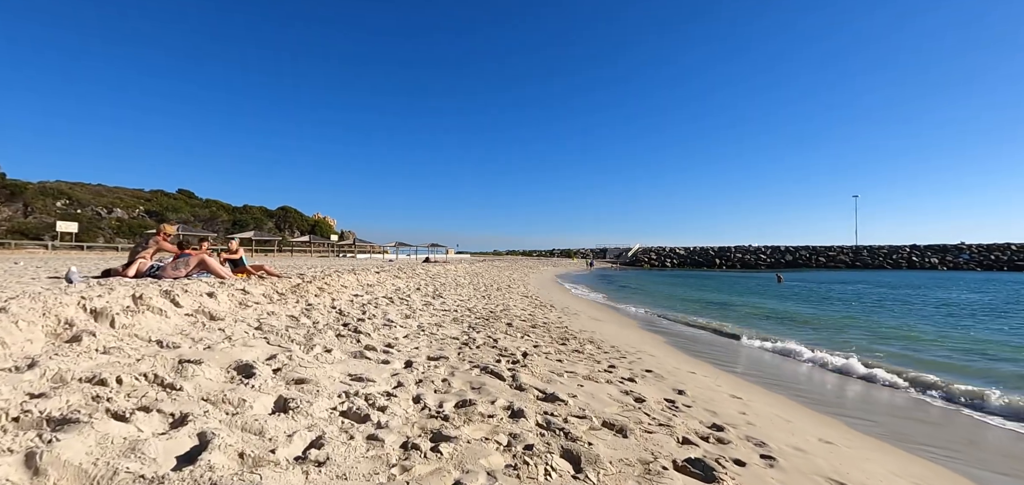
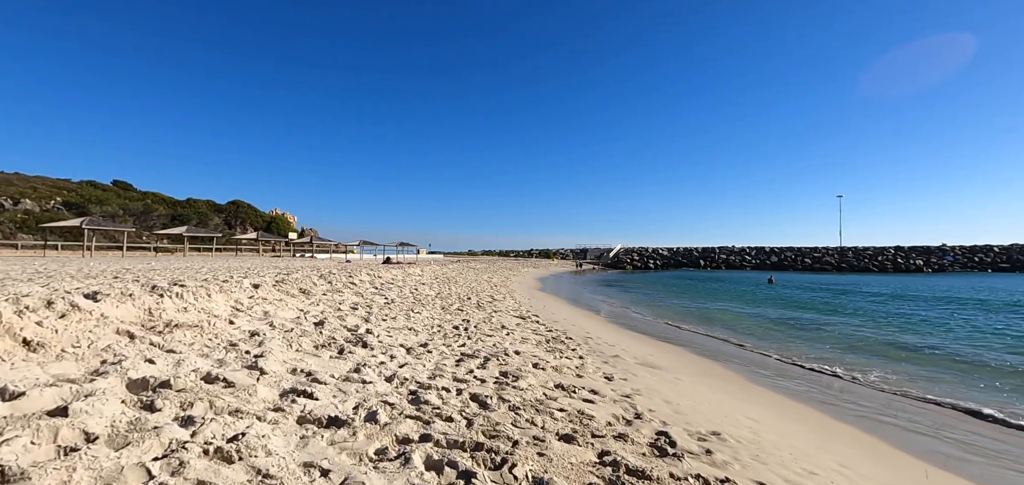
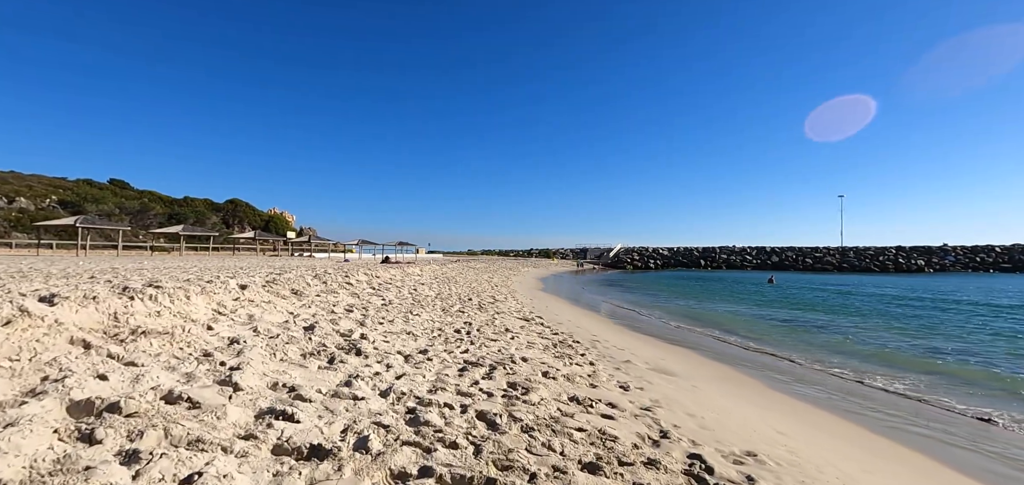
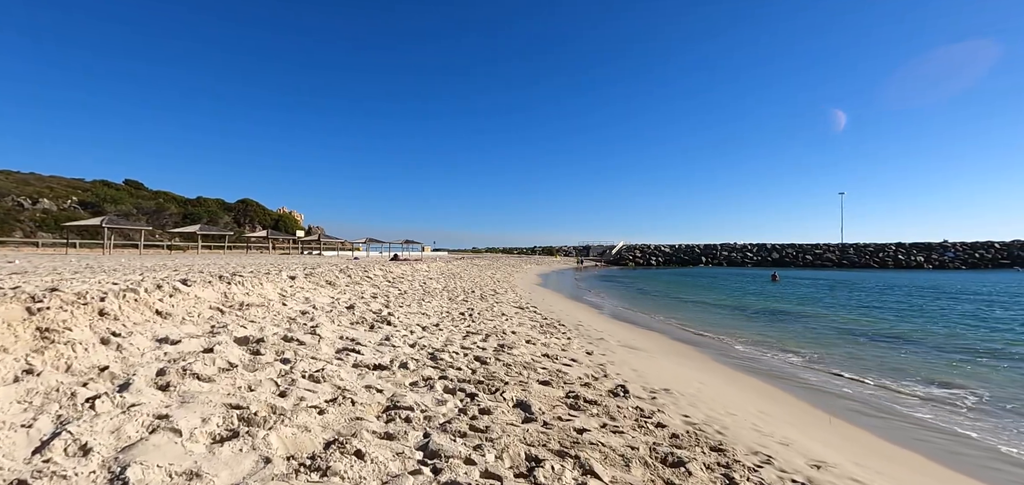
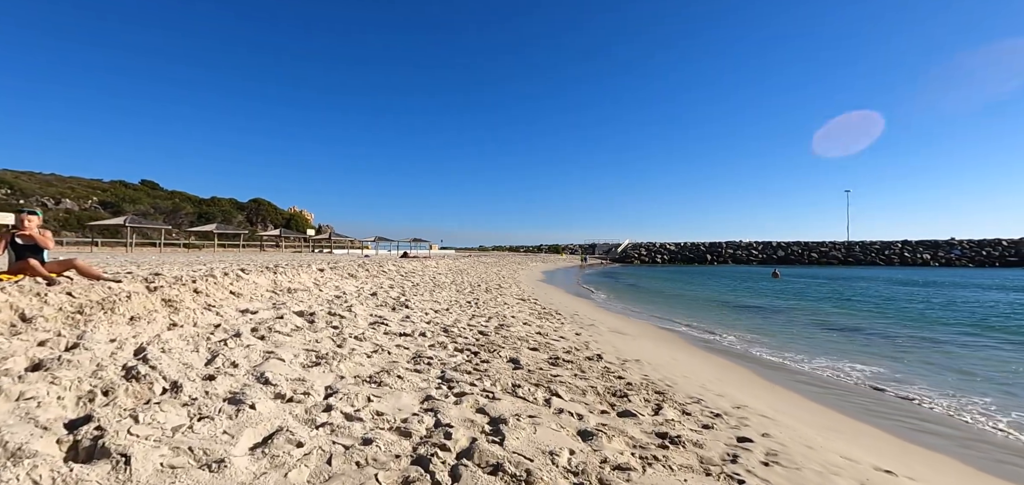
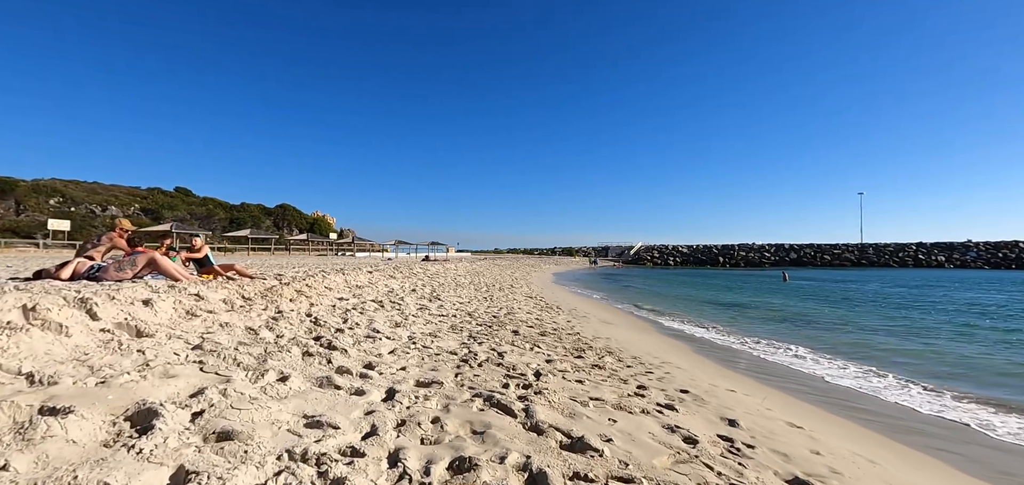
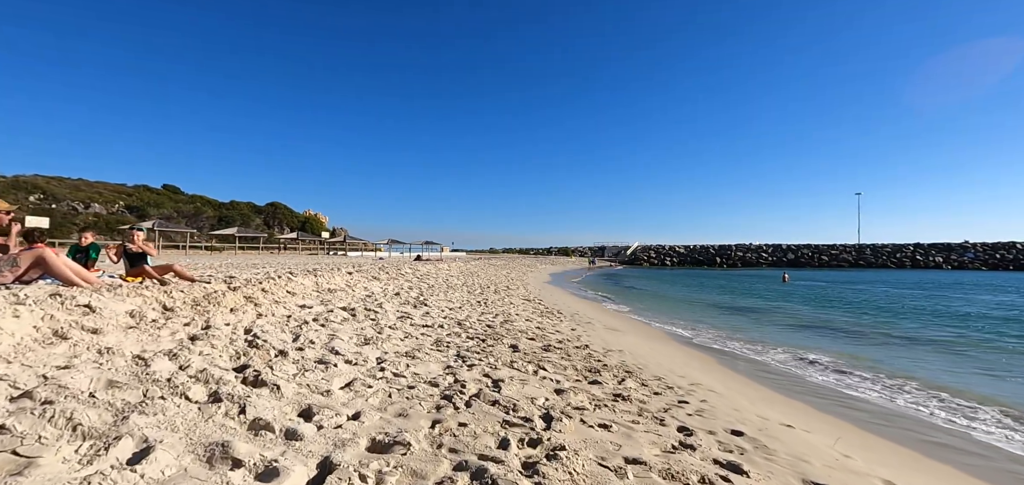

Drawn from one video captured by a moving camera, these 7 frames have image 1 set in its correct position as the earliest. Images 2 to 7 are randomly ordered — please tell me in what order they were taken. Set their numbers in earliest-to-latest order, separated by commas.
6, 7, 5, 4, 2, 3
